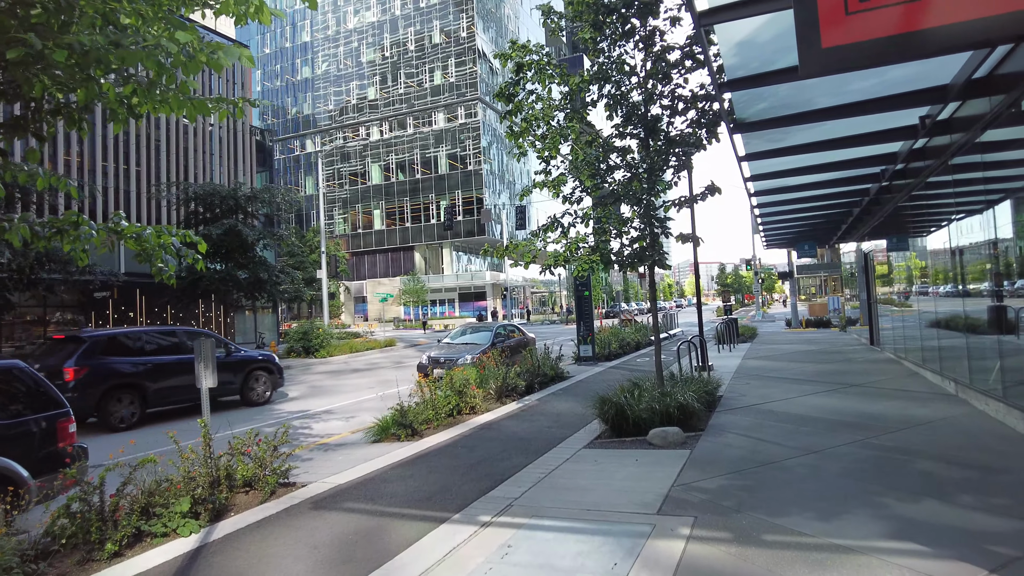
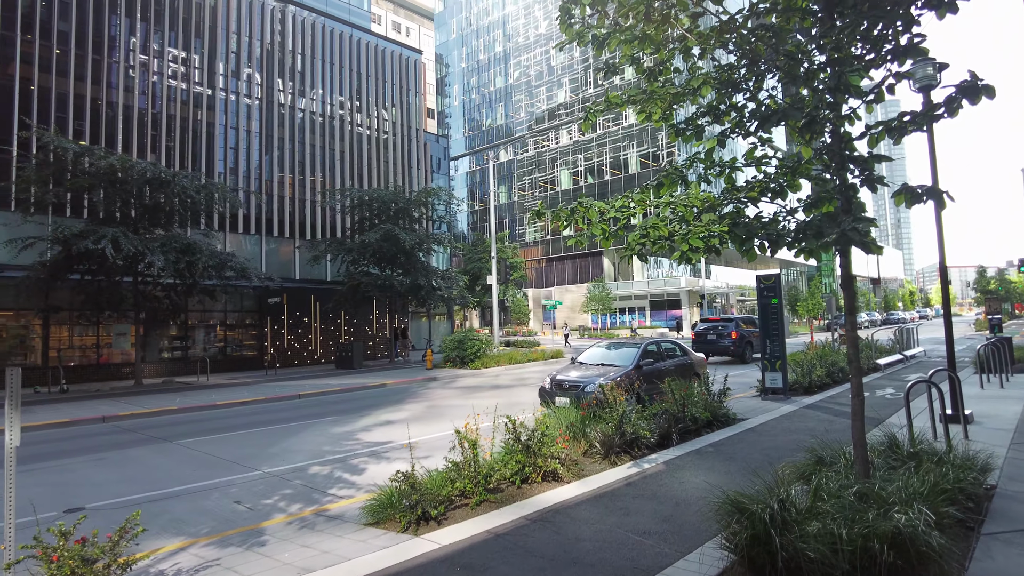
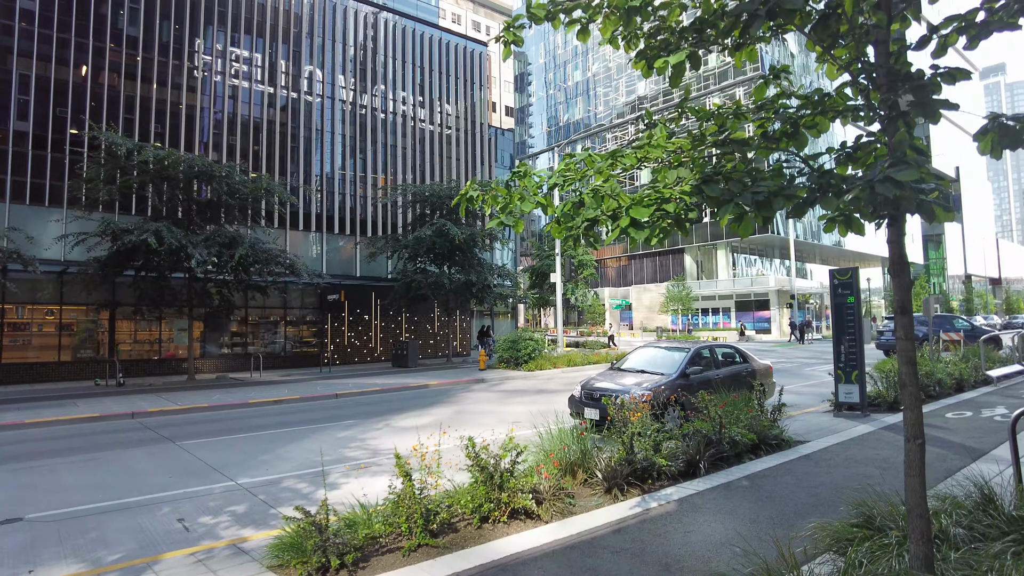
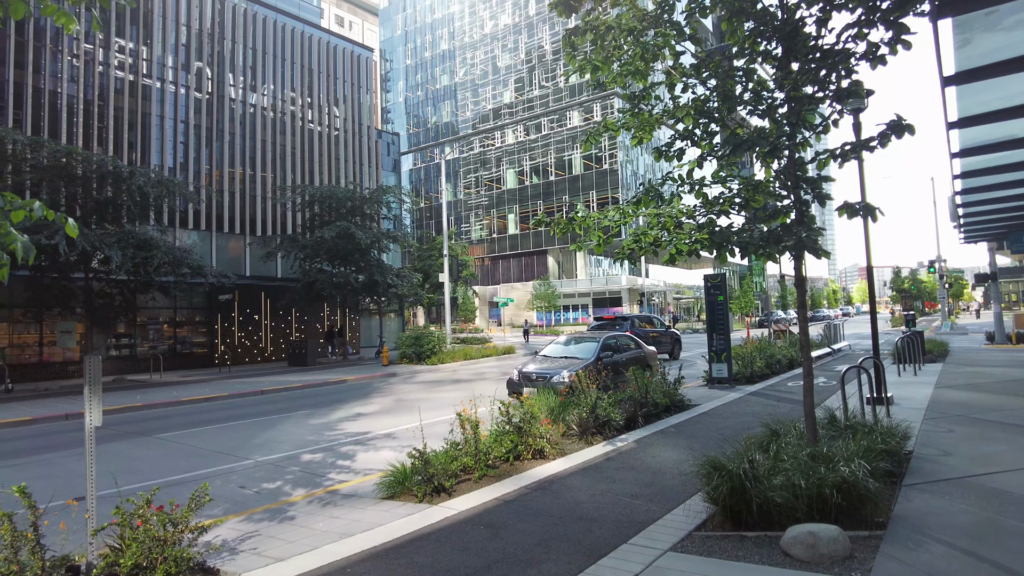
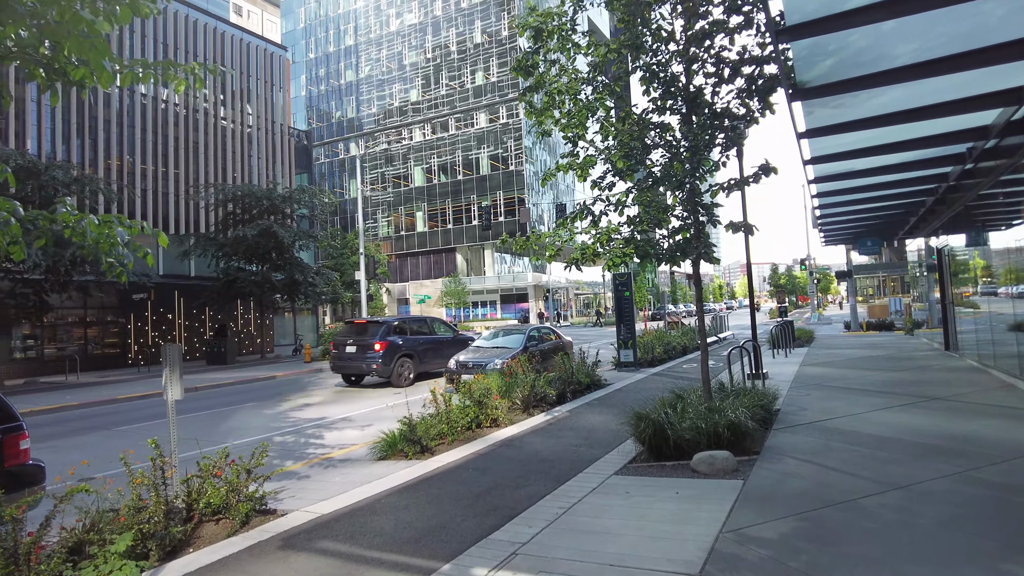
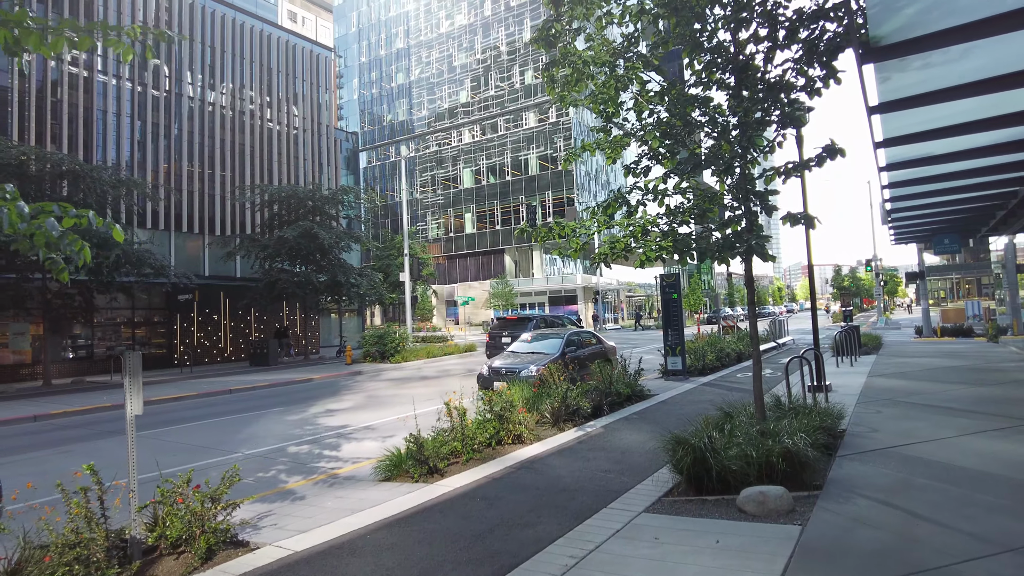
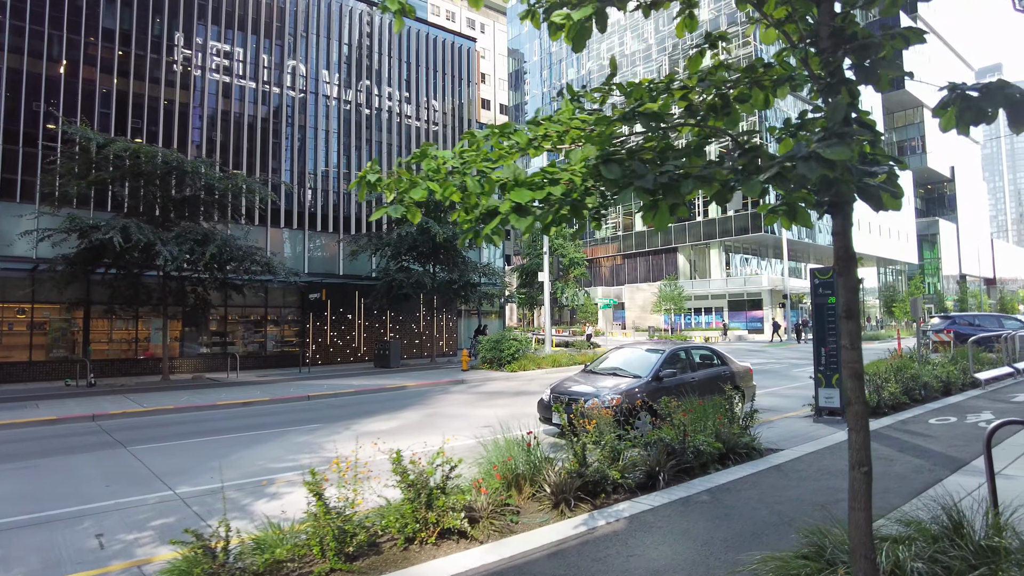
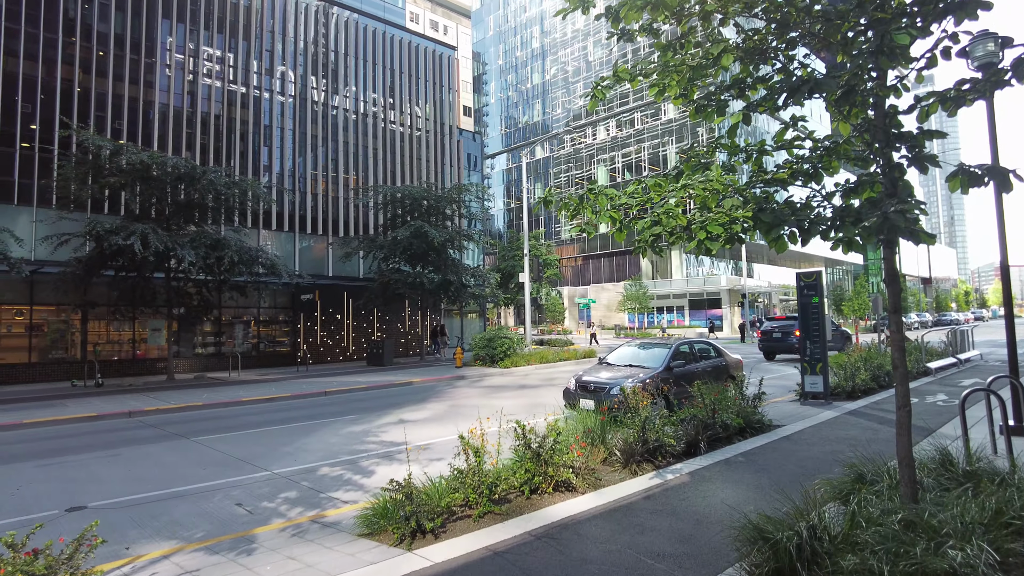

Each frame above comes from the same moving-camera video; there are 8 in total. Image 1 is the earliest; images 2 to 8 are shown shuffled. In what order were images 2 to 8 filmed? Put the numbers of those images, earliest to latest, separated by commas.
5, 6, 4, 2, 8, 3, 7
